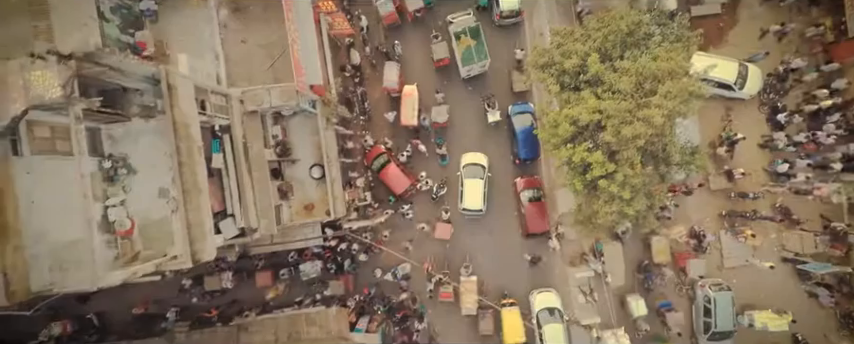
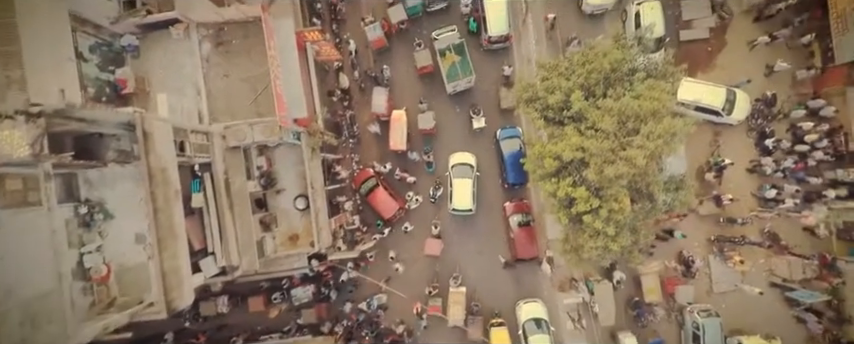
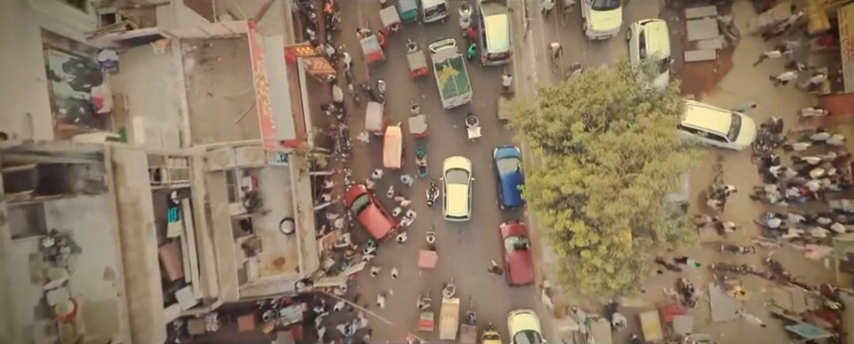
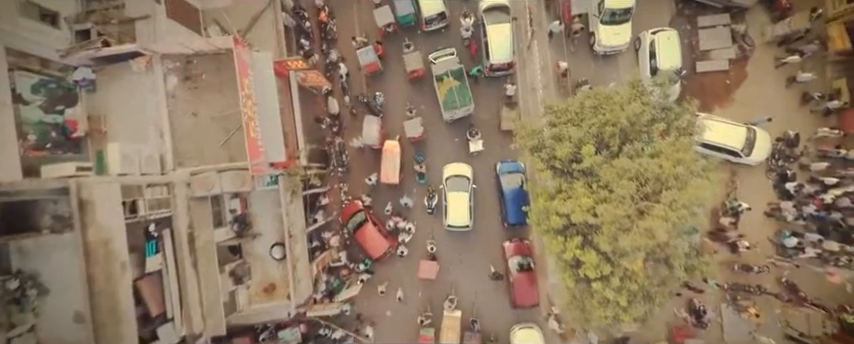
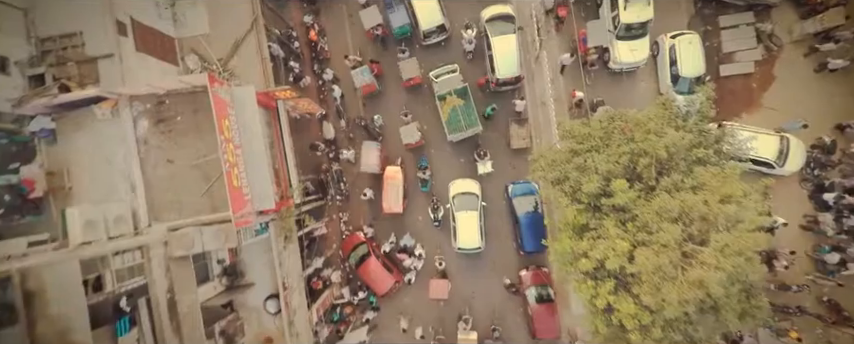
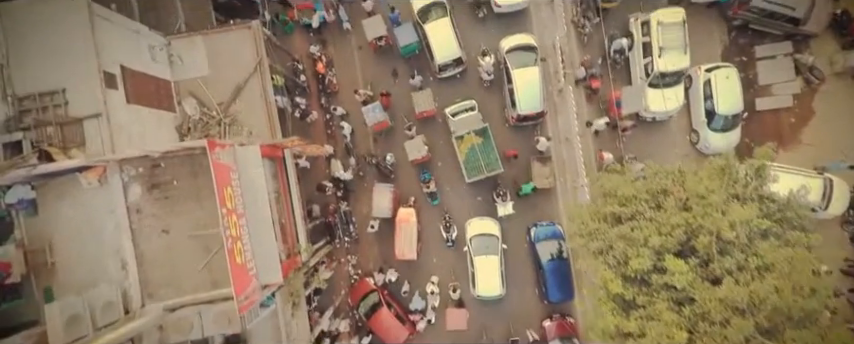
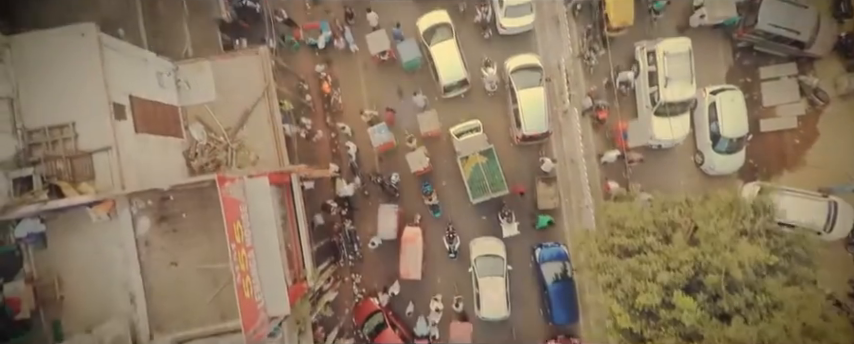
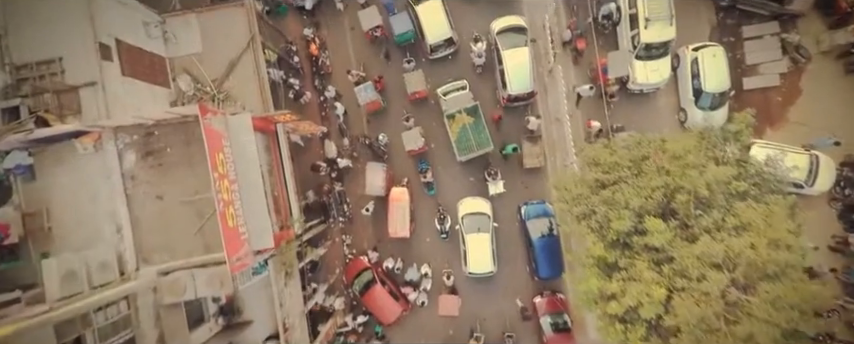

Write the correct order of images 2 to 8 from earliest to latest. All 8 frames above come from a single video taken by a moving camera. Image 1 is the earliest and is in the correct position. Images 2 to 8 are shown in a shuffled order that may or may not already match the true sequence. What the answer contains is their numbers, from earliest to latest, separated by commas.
2, 3, 4, 5, 8, 6, 7
